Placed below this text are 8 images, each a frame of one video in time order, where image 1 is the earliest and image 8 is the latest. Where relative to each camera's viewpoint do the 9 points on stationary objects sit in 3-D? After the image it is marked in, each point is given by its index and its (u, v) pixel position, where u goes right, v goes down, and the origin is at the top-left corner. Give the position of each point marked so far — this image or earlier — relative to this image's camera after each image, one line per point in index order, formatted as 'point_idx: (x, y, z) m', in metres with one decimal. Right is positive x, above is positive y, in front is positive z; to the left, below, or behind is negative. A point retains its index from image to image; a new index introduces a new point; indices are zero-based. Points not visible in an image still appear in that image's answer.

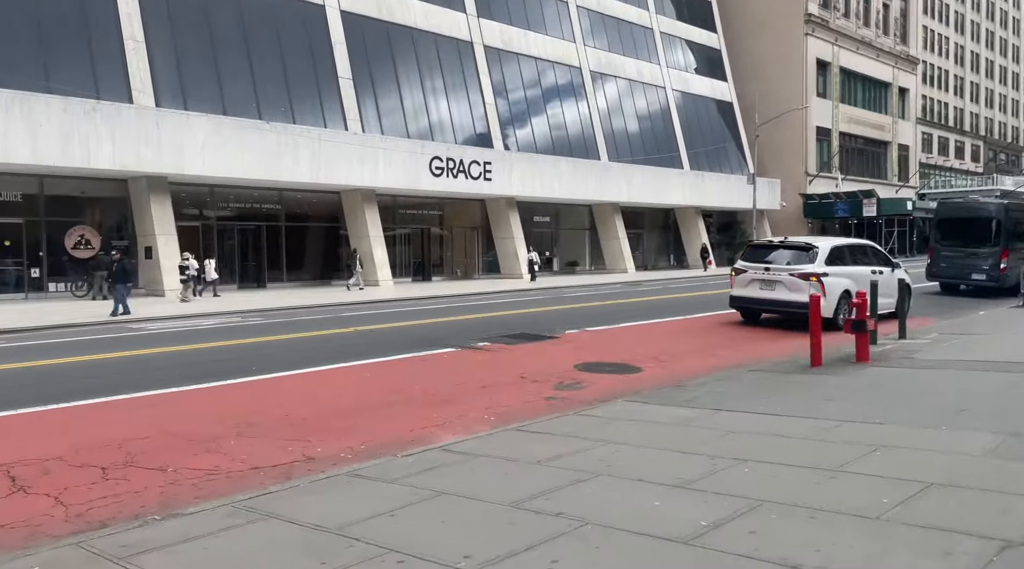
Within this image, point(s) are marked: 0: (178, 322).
0: (-5.4, -0.6, +13.8) m
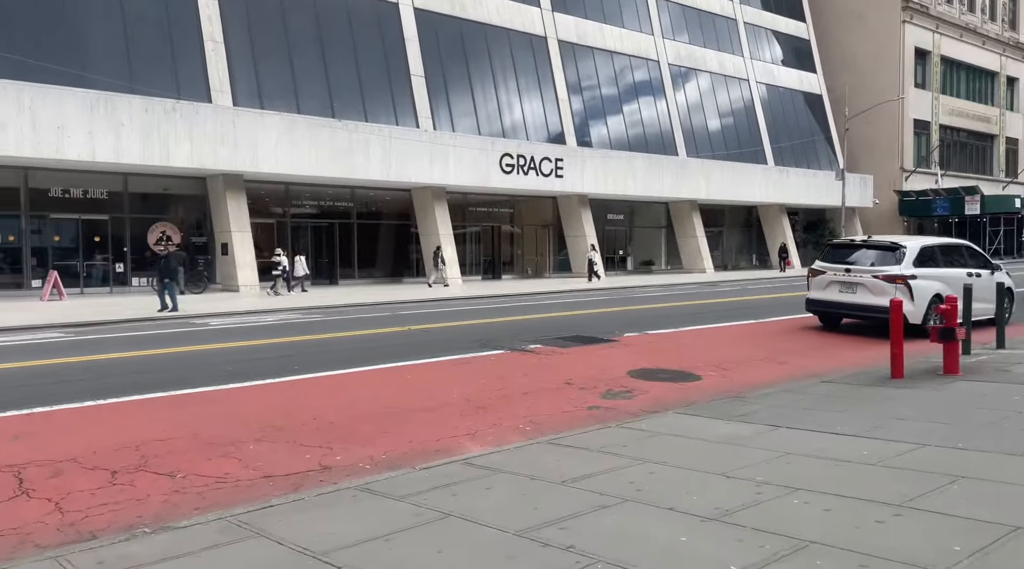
0: (-4.4, -0.6, +13.9) m
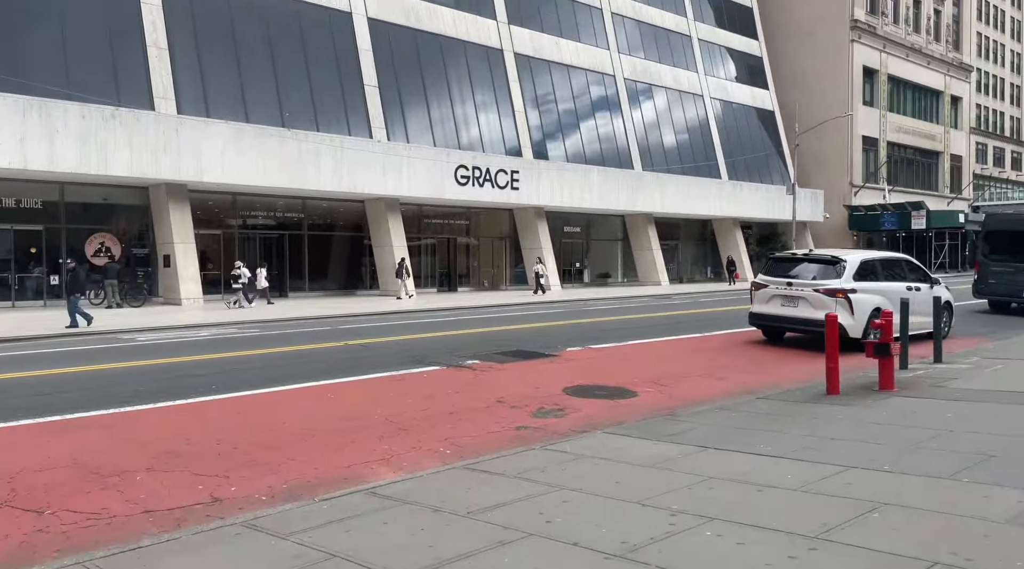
0: (-5.3, -0.8, +13.4) m
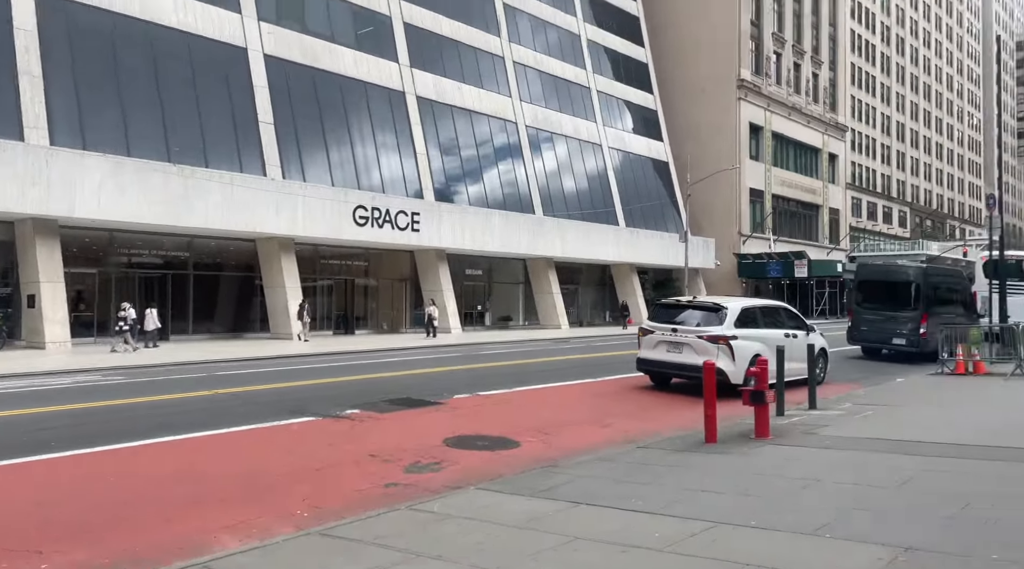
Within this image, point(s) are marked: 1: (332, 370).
0: (-7.0, -1.4, +12.5) m
1: (-3.2, -1.5, +15.1) m
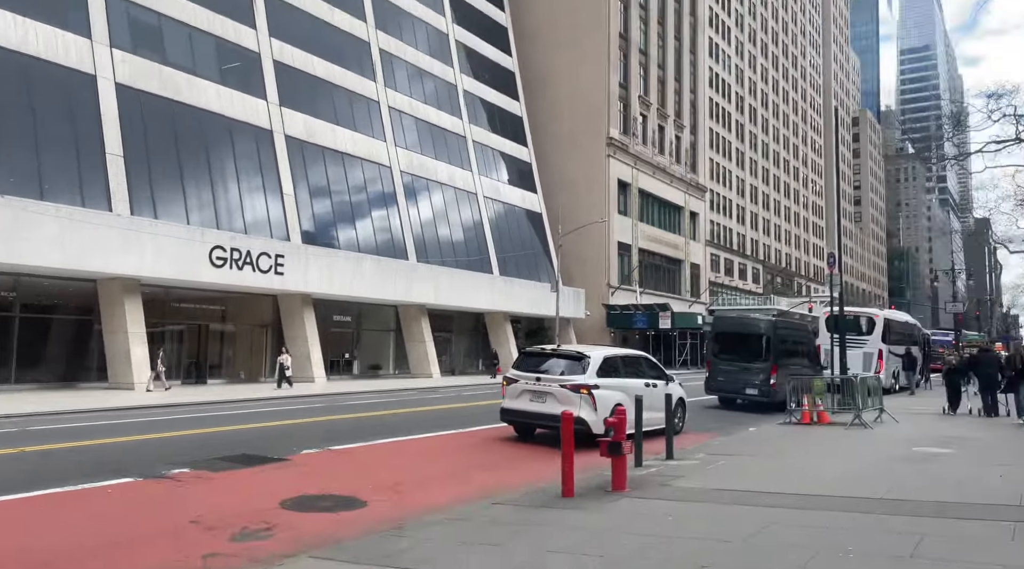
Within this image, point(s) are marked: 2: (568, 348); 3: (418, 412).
0: (-8.9, -1.9, +10.9) m
1: (-5.6, -2.3, +14.1) m
2: (+0.9, -1.0, +13.2) m
3: (-2.0, -2.7, +18.2) m
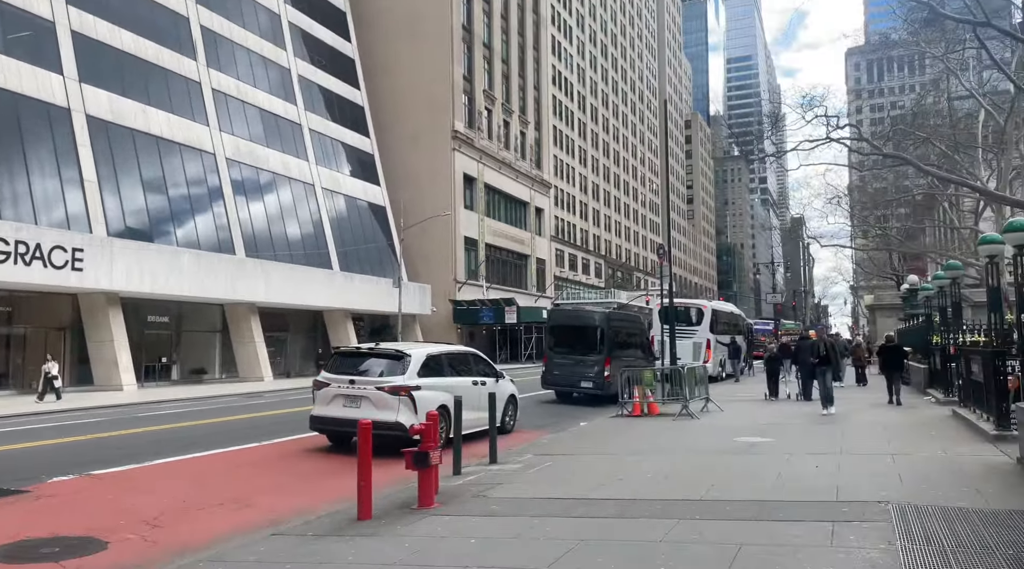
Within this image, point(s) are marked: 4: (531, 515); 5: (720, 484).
0: (-11.0, -1.9, +8.2) m
1: (-8.3, -2.2, +11.9) m
2: (-1.8, -0.9, +12.2) m
3: (-5.5, -2.7, +16.6) m
4: (+0.2, -1.9, +7.2) m
5: (+2.1, -2.1, +8.7) m
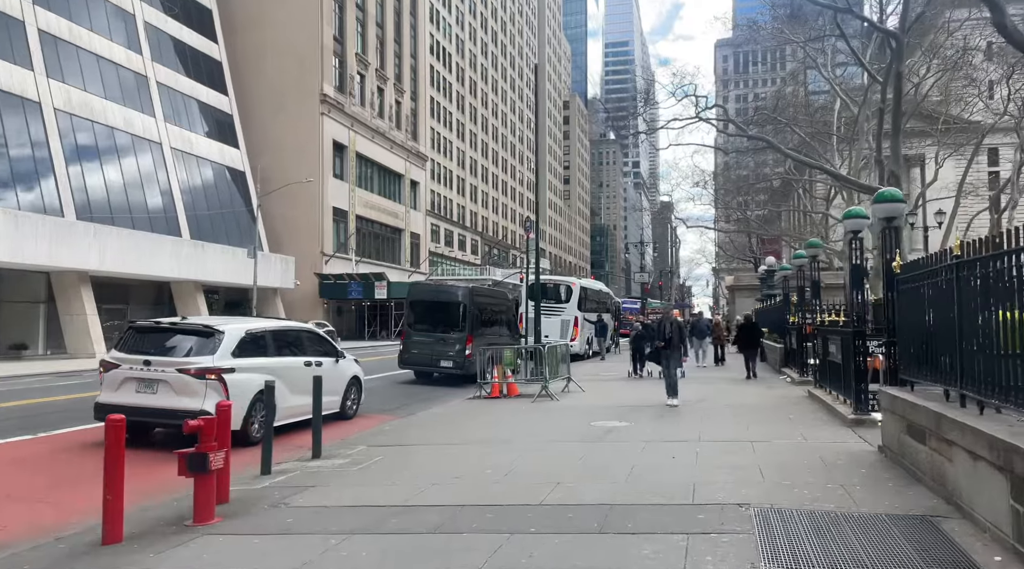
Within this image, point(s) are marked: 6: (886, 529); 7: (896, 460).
0: (-12.4, -1.4, +5.2) m
1: (-10.3, -1.7, +9.2) m
2: (-3.9, -0.5, +10.5) m
3: (-8.2, -2.0, +14.3) m
4: (-1.2, -1.7, +5.8) m
5: (+0.5, -1.8, +7.6) m
6: (+2.6, -1.7, +5.9) m
7: (+3.7, -1.7, +8.2) m
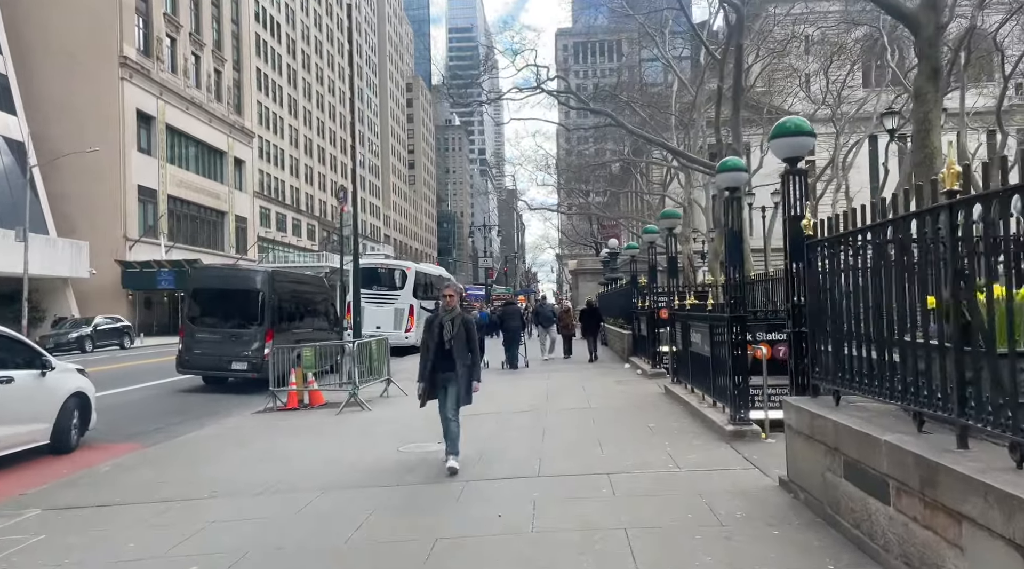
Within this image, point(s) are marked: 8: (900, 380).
0: (-13.3, -1.5, -0.3) m
1: (-12.0, -1.7, +4.1) m
2: (-5.9, -0.3, +6.4) m
3: (-10.8, -1.9, +9.5) m
4: (-2.4, -1.6, +2.3) m
5: (-1.1, -1.6, +4.4) m
6: (+1.3, -1.5, +3.1) m
7: (+2.0, -1.5, +5.5) m
8: (+2.3, -0.5, +4.9) m
